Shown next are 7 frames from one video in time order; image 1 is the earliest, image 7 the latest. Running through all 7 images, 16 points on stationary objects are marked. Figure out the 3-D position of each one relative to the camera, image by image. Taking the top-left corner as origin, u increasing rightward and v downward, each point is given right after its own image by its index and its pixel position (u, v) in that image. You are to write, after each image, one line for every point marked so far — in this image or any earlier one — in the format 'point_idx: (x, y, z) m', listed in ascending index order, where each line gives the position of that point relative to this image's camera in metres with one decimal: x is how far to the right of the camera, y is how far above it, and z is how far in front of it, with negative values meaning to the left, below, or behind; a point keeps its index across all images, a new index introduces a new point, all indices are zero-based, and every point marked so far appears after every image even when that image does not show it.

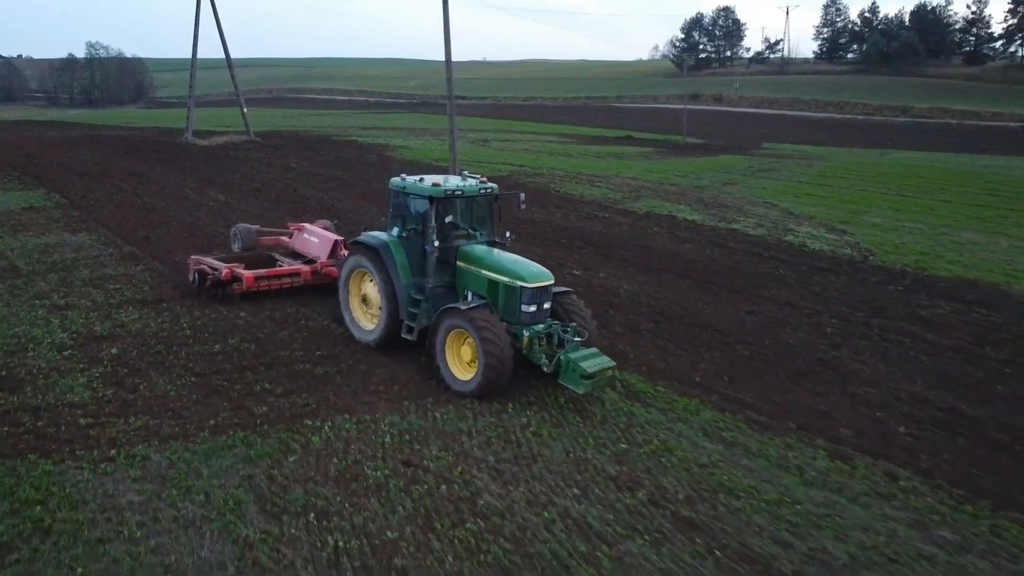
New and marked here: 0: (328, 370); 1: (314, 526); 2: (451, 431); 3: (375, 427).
0: (-2.1, -0.9, +9.2) m
1: (-1.5, -1.7, +6.0) m
2: (-0.6, -1.4, +7.8) m
3: (-1.3, -1.3, +7.7) m
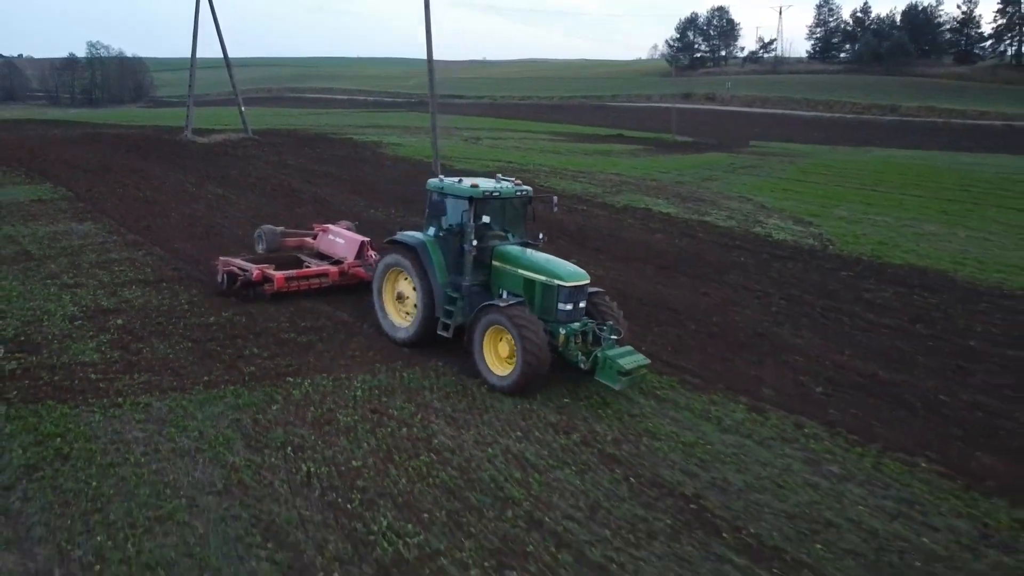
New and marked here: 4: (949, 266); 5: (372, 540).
0: (-2.6, -0.6, +10.2) m
1: (-1.9, -1.5, +7.1) m
2: (-1.1, -1.1, +8.9) m
3: (-1.8, -1.0, +8.8) m
4: (+9.4, +0.5, +17.6) m
5: (-1.0, -1.8, +5.9) m
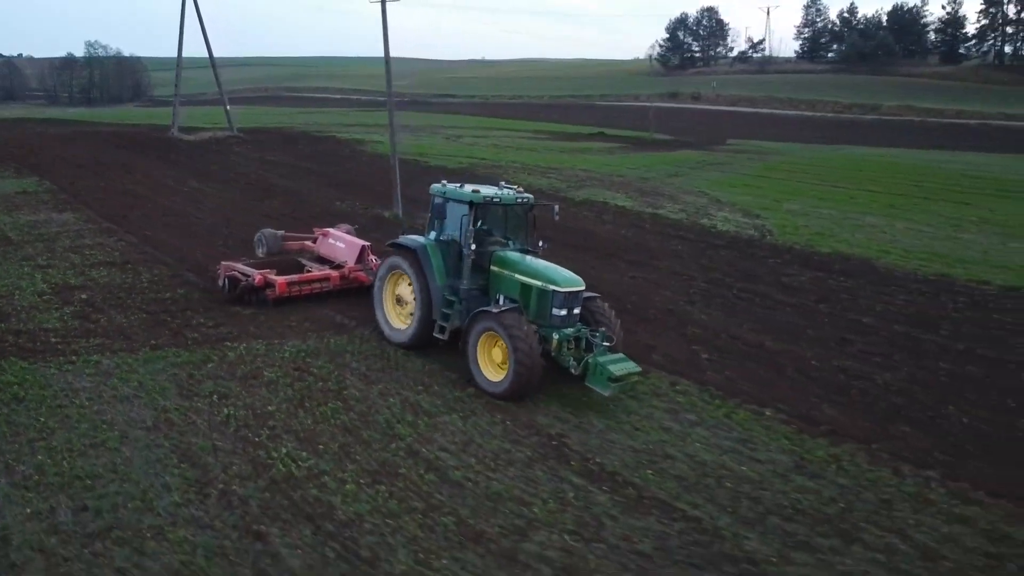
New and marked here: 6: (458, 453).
0: (-3.6, -0.3, +11.4) m
1: (-3.0, -1.2, +8.2) m
2: (-2.1, -0.8, +10.0) m
3: (-2.9, -0.7, +10.0) m
4: (+8.3, +0.8, +18.7) m
5: (-2.1, -1.5, +7.1) m
6: (-0.5, -1.5, +7.5) m
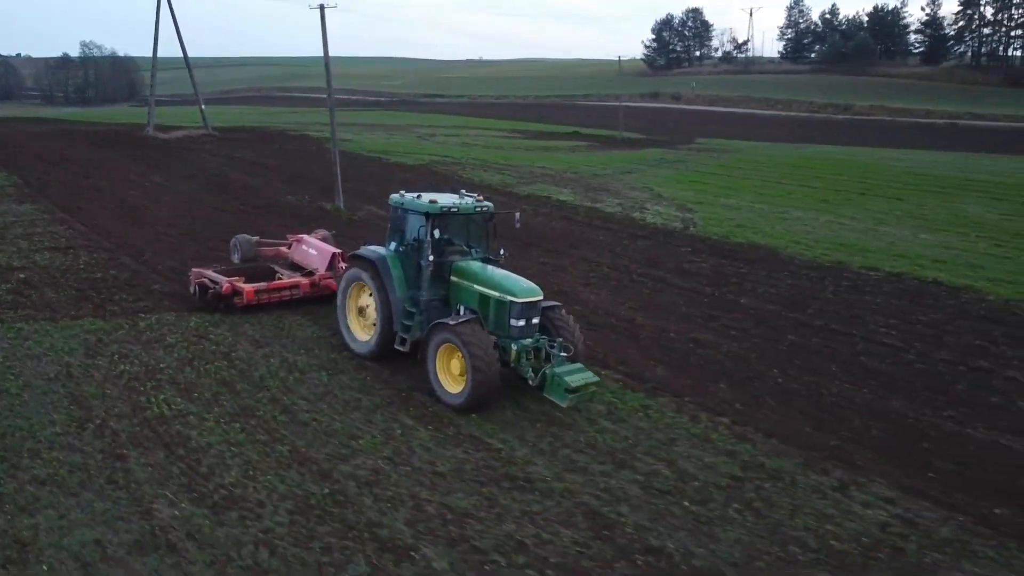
0: (-5.3, 0.0, +12.7) m
1: (-4.7, -0.8, +9.5) m
2: (-3.8, -0.5, +11.3) m
3: (-4.5, -0.4, +11.3) m
4: (+6.7, +1.1, +20.0) m
5: (-3.8, -1.2, +8.4) m
6: (-2.1, -1.2, +8.8) m
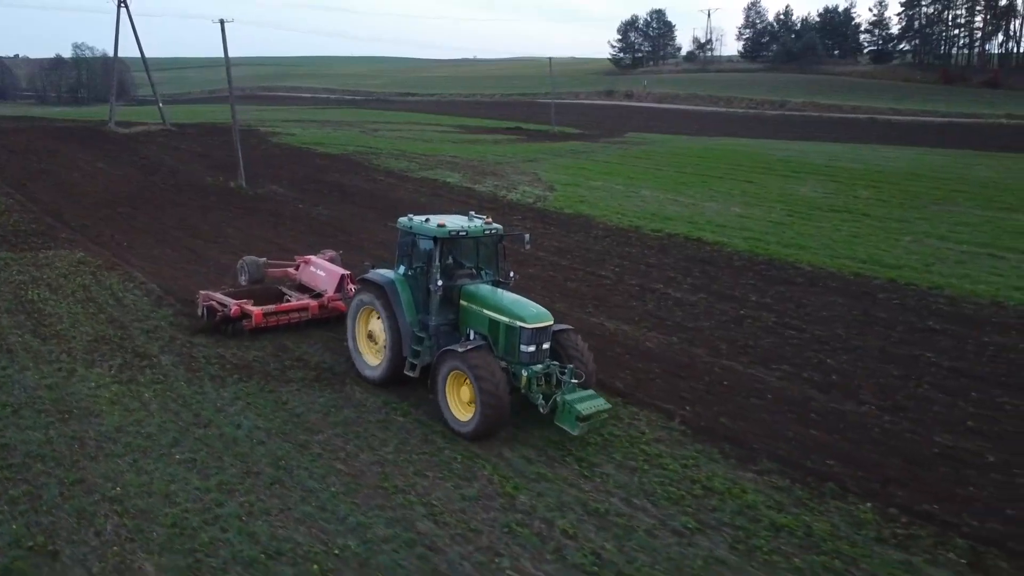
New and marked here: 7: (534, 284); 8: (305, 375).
0: (-9.2, +1.1, +17.1) m
1: (-8.6, +0.2, +13.9) m
2: (-7.7, +0.6, +15.7) m
3: (-8.4, +0.7, +15.7) m
4: (+2.8, +2.2, +24.4) m
5: (-7.7, -0.1, +12.7) m
6: (-6.1, -0.1, +13.2) m
7: (+0.4, +0.1, +15.9) m
8: (-2.7, -1.1, +10.3) m
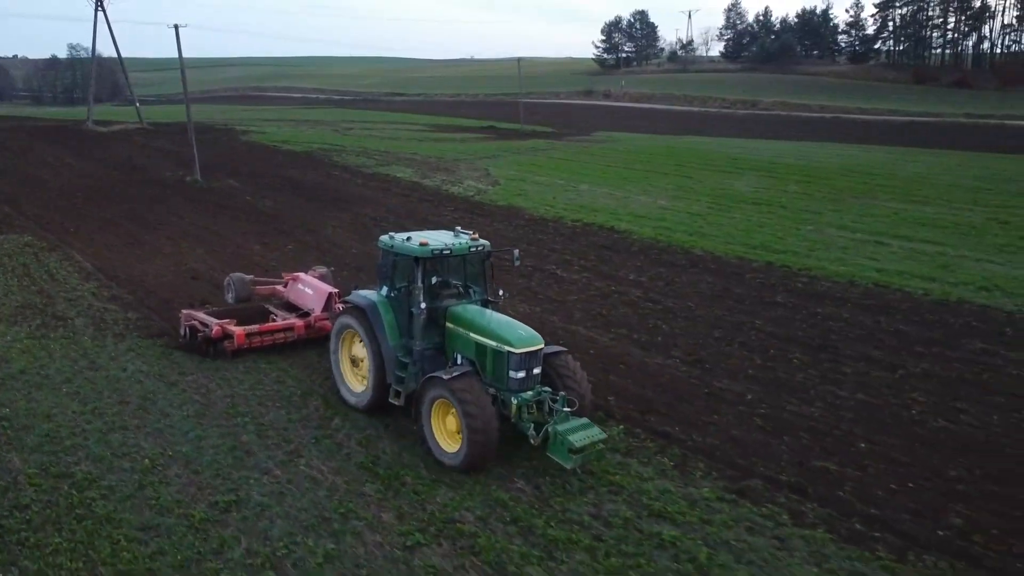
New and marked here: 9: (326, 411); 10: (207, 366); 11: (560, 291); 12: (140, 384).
0: (-11.2, +1.5, +18.9) m
1: (-10.6, +0.7, +15.7) m
2: (-9.7, +1.0, +17.5) m
3: (-10.5, +1.1, +17.4) m
4: (+0.7, +2.6, +26.1) m
5: (-9.7, +0.3, +14.5) m
6: (-8.1, +0.3, +15.0) m
7: (-1.7, +0.5, +17.7) m
8: (-4.7, -0.7, +12.1) m
9: (-2.1, -1.4, +9.4) m
10: (-4.0, -1.0, +10.7) m
11: (+0.9, 0.0, +15.8) m
12: (-4.6, -1.2, +10.0) m
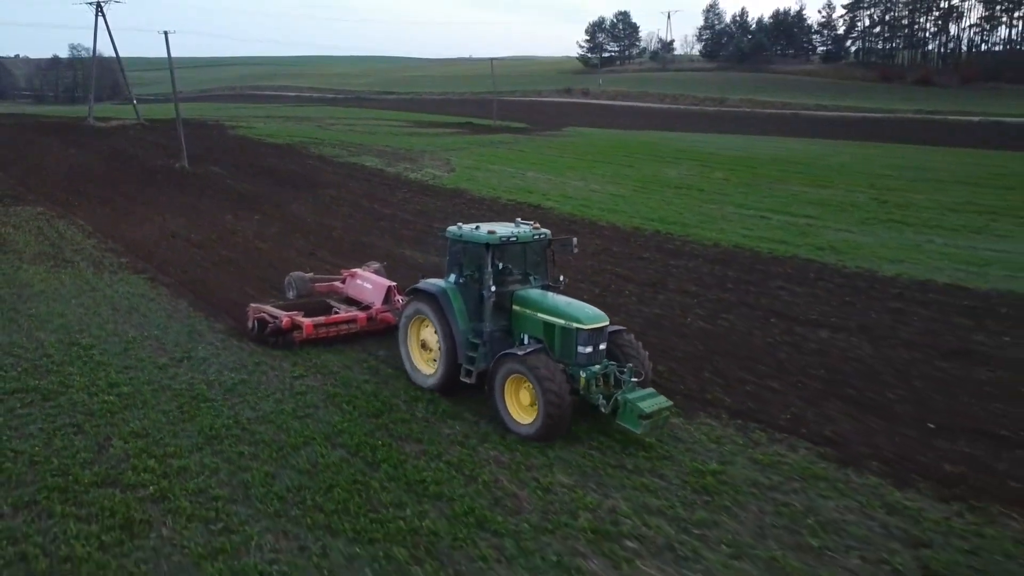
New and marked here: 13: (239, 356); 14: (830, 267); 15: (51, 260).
0: (-13.2, +2.5, +22.6) m
1: (-12.5, +1.6, +19.4) m
2: (-11.7, +2.0, +21.2) m
3: (-12.4, +2.1, +21.2) m
4: (-1.2, +3.6, +29.9) m
5: (-11.6, +1.3, +18.3) m
6: (-10.0, +1.3, +18.7) m
7: (-3.6, +1.5, +21.4) m
8: (-6.7, +0.3, +15.8) m
9: (-4.1, -0.5, +13.2) m
10: (-6.0, -0.1, +14.5) m
11: (-1.0, +0.9, +19.5) m
12: (-6.5, -0.2, +13.7) m
13: (-3.7, -0.9, +11.2) m
14: (+7.2, +0.5, +18.4) m
15: (-9.0, +0.5, +15.9) m
